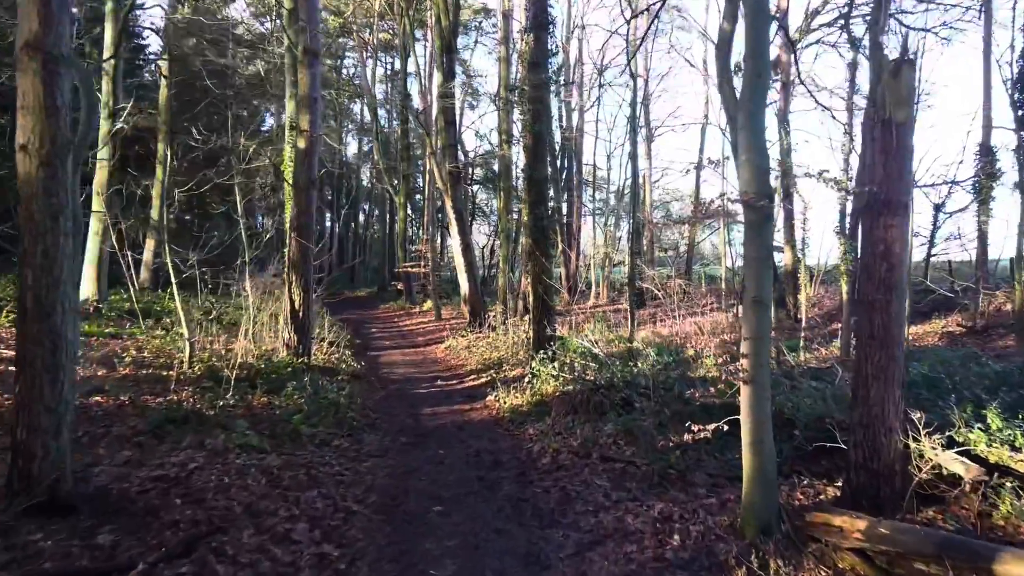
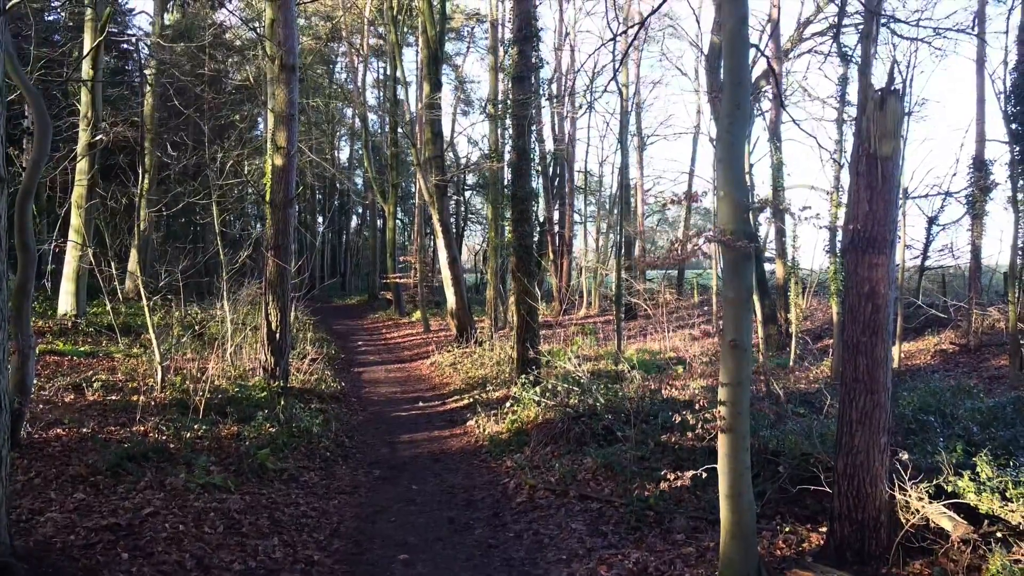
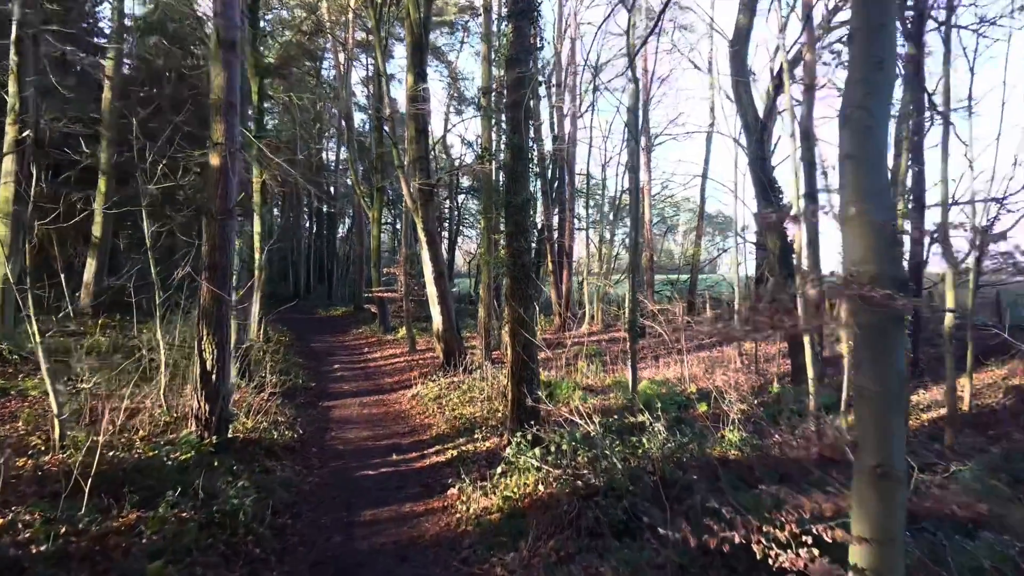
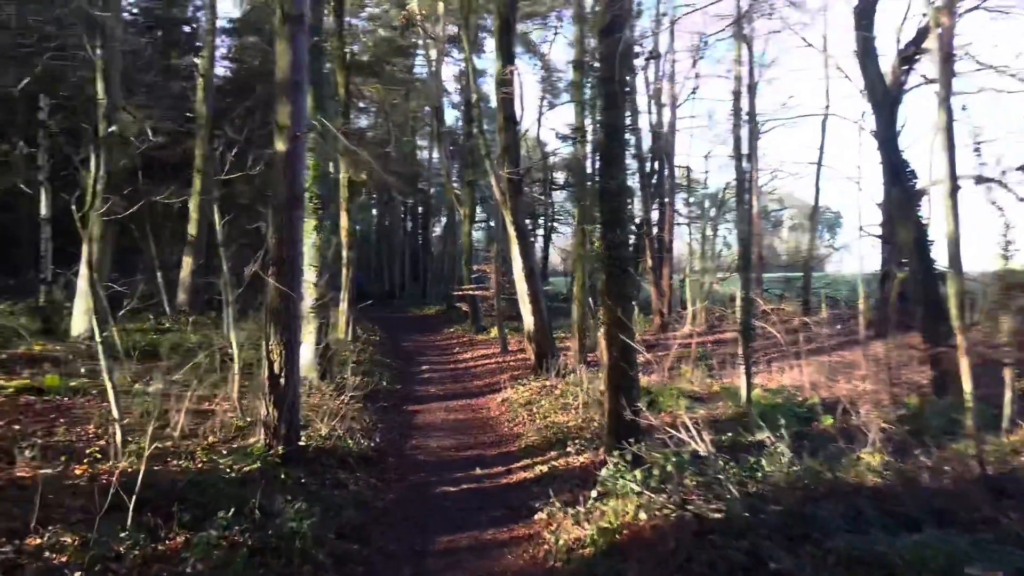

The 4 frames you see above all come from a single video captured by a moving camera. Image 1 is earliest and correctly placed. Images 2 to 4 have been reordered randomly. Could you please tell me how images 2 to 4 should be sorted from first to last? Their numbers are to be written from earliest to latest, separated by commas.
2, 3, 4
